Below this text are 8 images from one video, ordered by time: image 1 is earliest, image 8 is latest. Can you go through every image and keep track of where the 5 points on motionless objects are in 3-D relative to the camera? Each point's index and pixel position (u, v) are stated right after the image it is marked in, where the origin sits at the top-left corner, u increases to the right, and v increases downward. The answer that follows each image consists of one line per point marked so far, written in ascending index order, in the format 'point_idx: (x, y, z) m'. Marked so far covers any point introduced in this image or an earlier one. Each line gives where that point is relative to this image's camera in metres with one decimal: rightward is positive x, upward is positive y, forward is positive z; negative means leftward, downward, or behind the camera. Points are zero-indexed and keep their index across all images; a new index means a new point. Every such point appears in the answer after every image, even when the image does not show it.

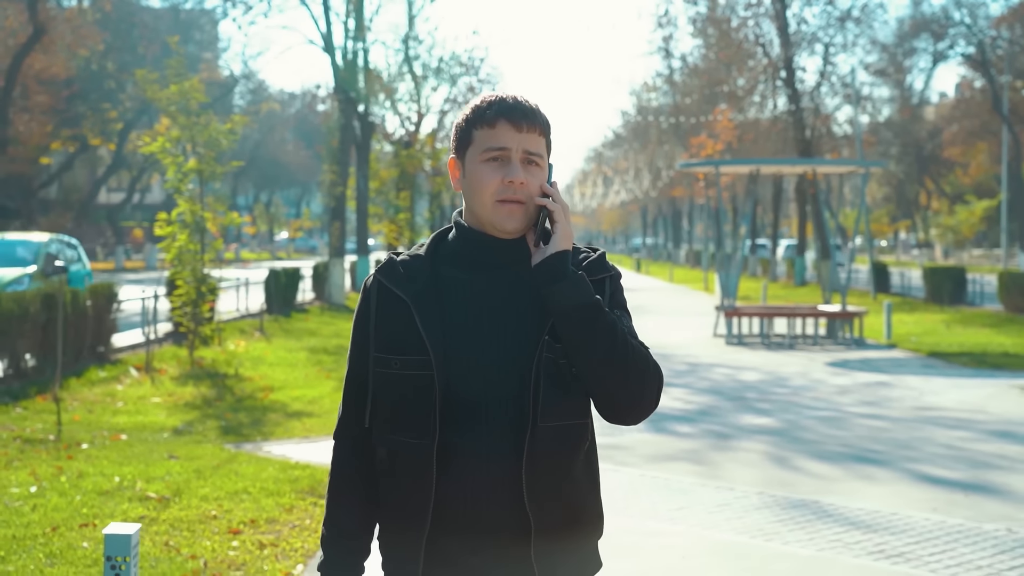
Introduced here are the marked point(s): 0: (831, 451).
0: (+2.8, -1.4, +10.3) m
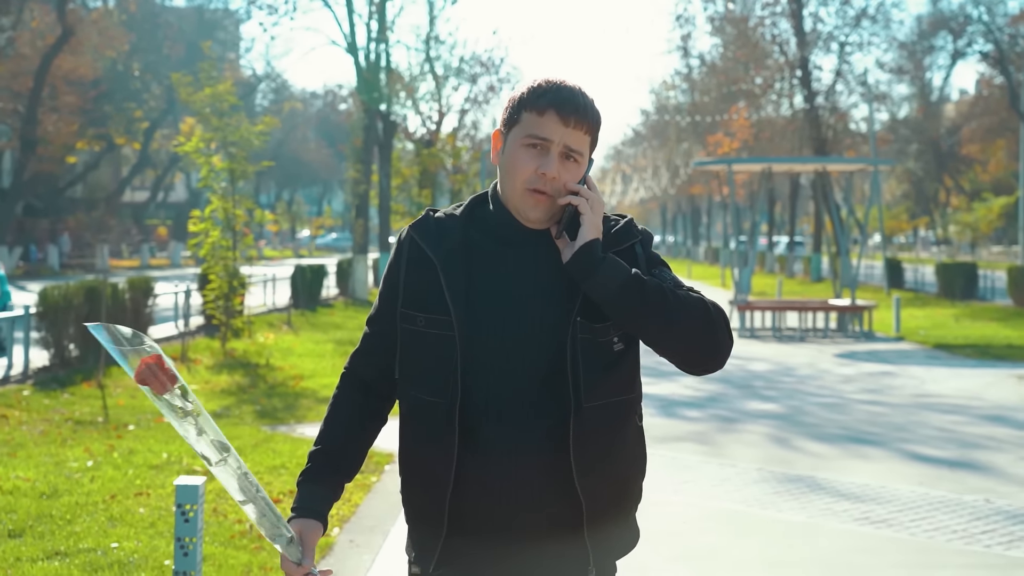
0: (+2.9, -1.3, +10.9) m
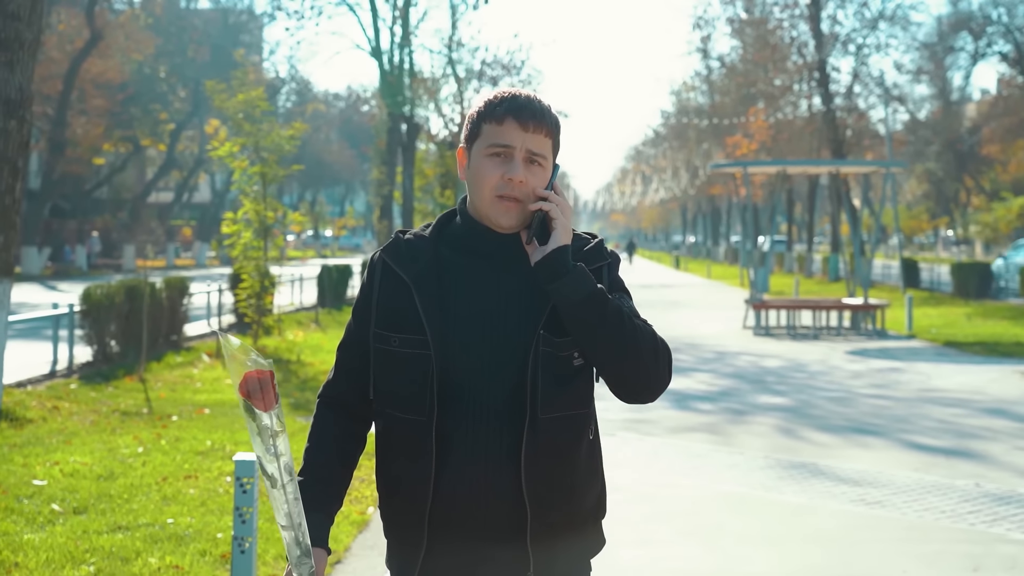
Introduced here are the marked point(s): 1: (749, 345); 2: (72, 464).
0: (+3.1, -1.3, +11.5) m
1: (+3.9, -0.9, +19.6) m
2: (-3.2, -1.3, +8.6) m
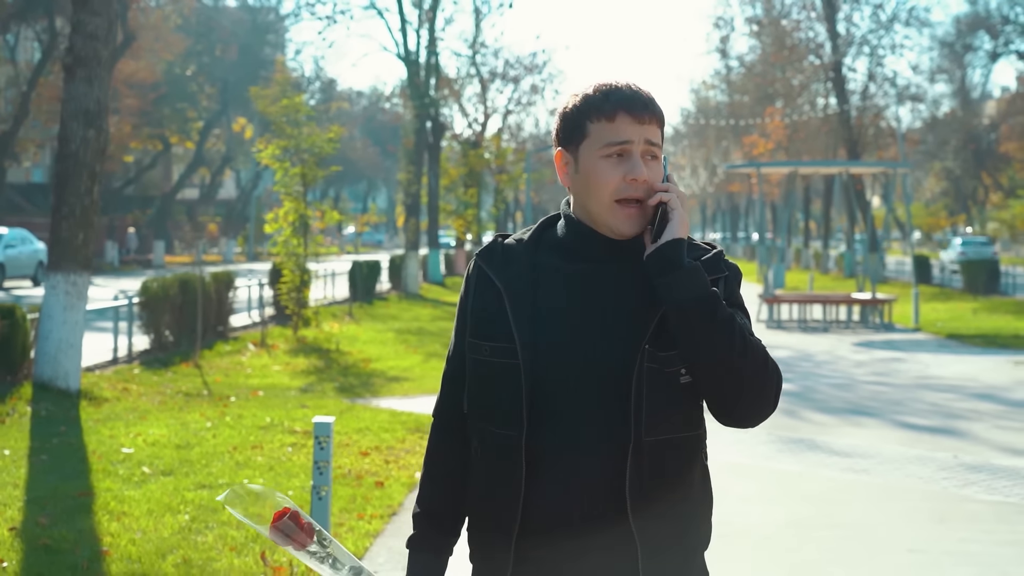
0: (+3.4, -1.2, +12.5) m
1: (+4.4, -0.9, +20.6) m
2: (-3.0, -1.2, +9.8) m
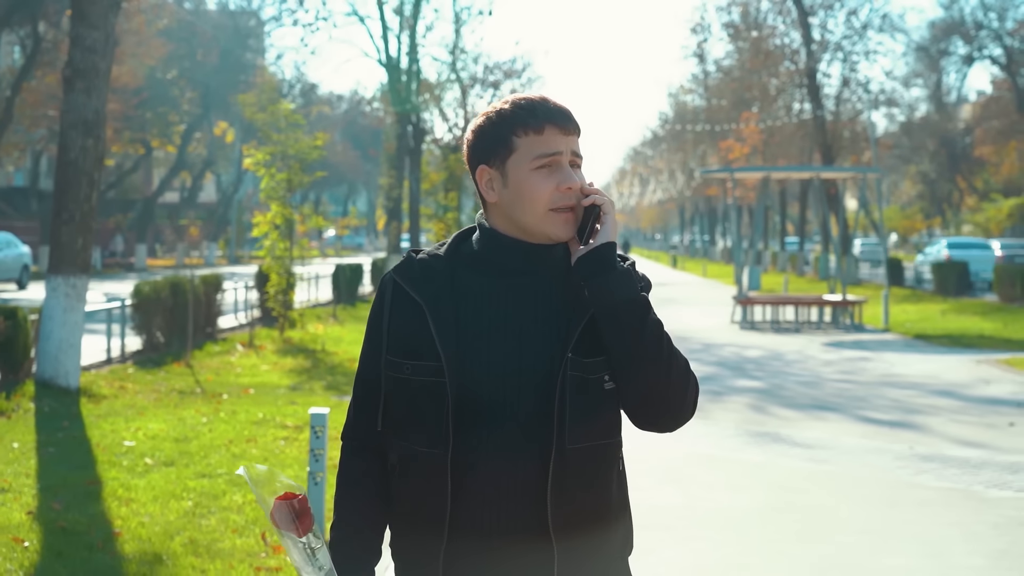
0: (+3.2, -1.3, +13.1) m
1: (+4.0, -0.9, +21.3) m
2: (-3.1, -1.2, +10.3) m
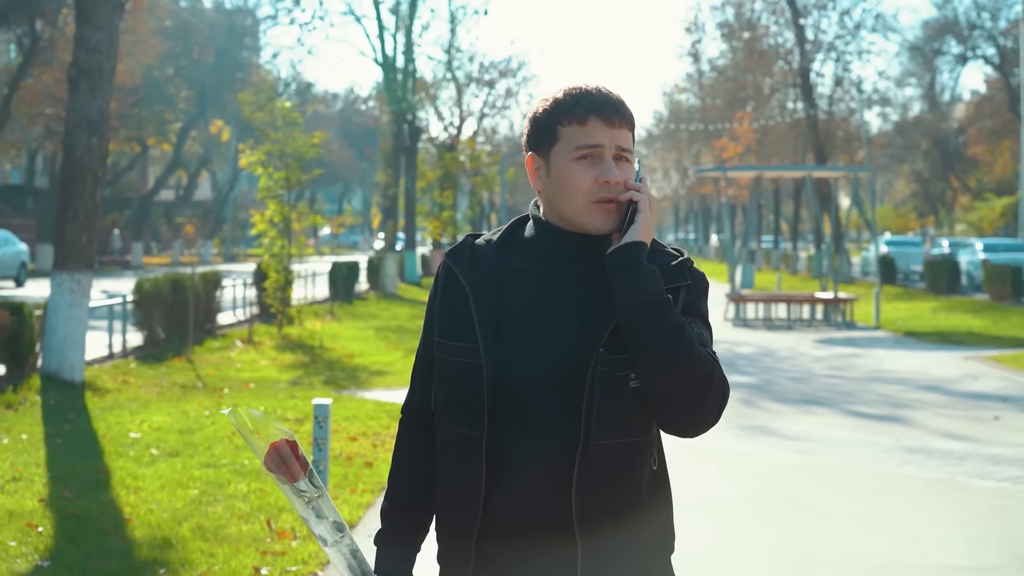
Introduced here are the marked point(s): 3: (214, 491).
0: (+3.2, -1.2, +13.4) m
1: (+3.9, -0.9, +21.5) m
2: (-3.2, -1.2, +10.5) m
3: (-2.1, -1.4, +8.1) m
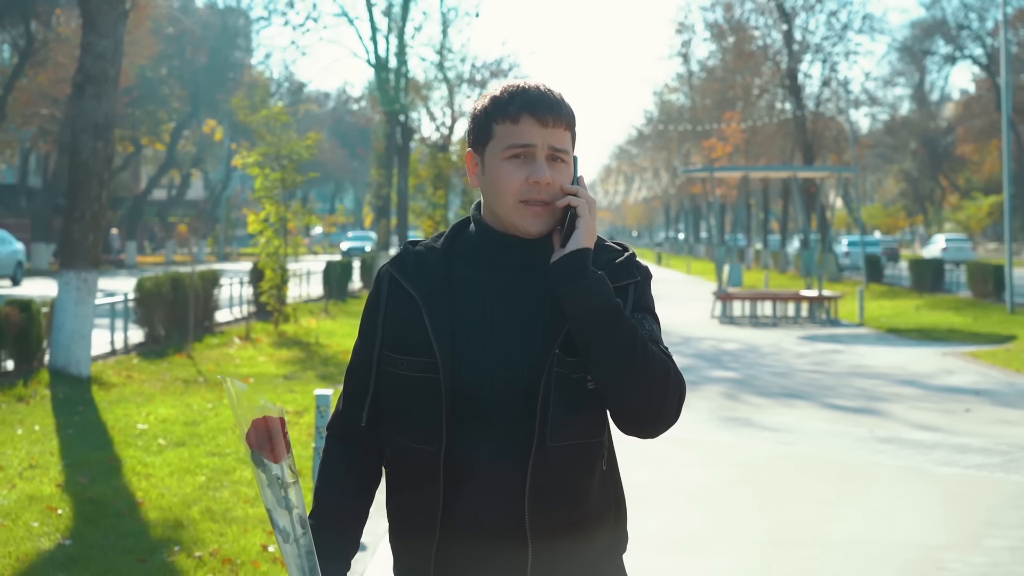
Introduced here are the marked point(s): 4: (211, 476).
0: (+3.1, -1.2, +13.9) m
1: (+3.8, -0.8, +22.0) m
2: (-3.3, -1.2, +11.0) m
3: (-2.1, -1.4, +8.6) m
4: (-2.2, -1.4, +8.6) m
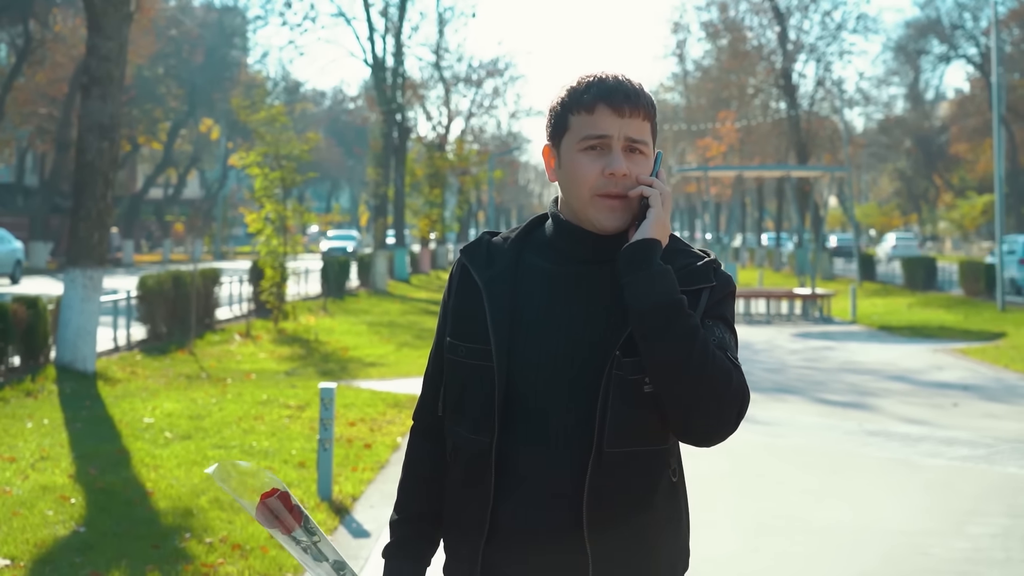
0: (+3.0, -1.2, +14.1) m
1: (+3.7, -0.8, +22.3) m
2: (-3.3, -1.2, +11.2) m
3: (-2.1, -1.4, +8.8) m
4: (-2.2, -1.3, +8.8) m
